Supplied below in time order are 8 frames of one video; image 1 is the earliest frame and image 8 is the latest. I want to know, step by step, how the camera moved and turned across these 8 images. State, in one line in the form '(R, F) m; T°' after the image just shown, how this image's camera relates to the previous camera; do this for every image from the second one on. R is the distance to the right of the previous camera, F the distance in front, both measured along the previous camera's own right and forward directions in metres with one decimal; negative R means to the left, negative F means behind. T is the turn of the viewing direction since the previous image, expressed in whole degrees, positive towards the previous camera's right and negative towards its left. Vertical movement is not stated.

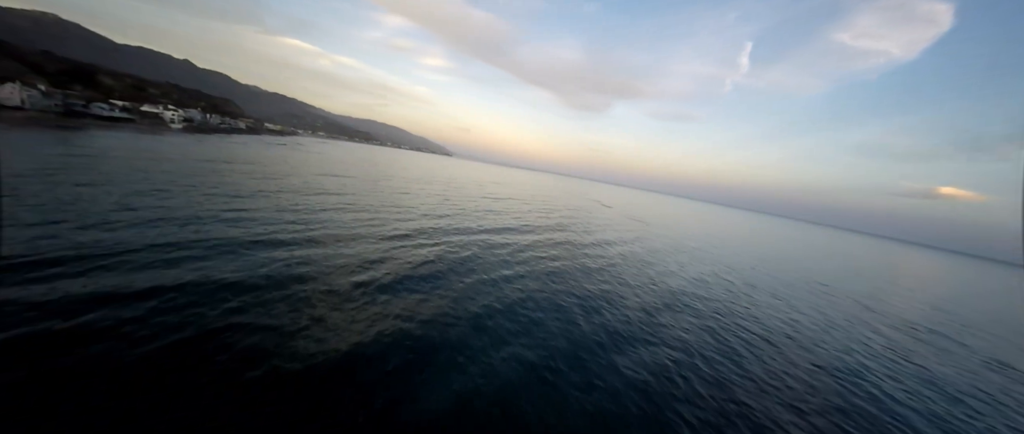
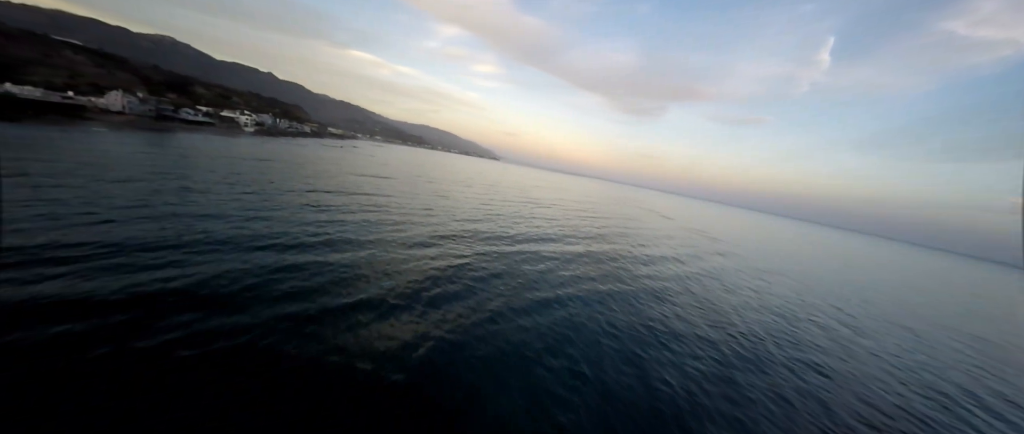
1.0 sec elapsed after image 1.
(+0.5, +3.4) m; -8°
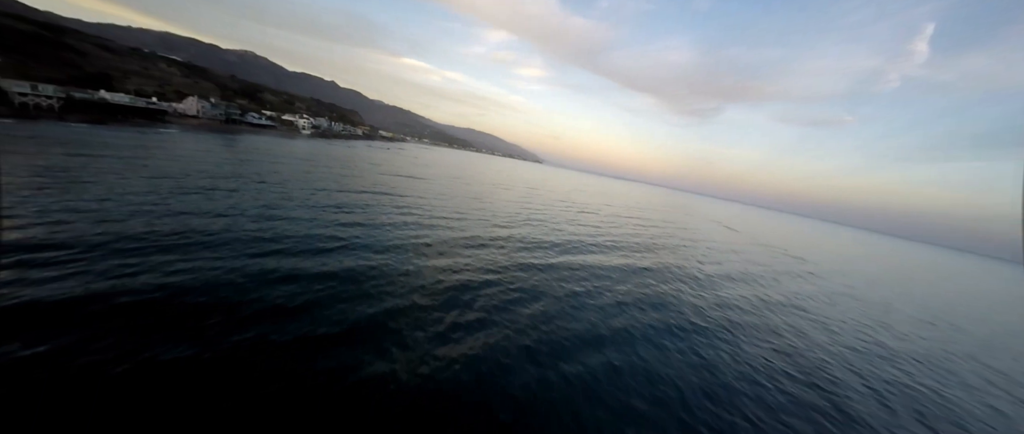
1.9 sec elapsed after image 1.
(+0.3, +3.1) m; -8°
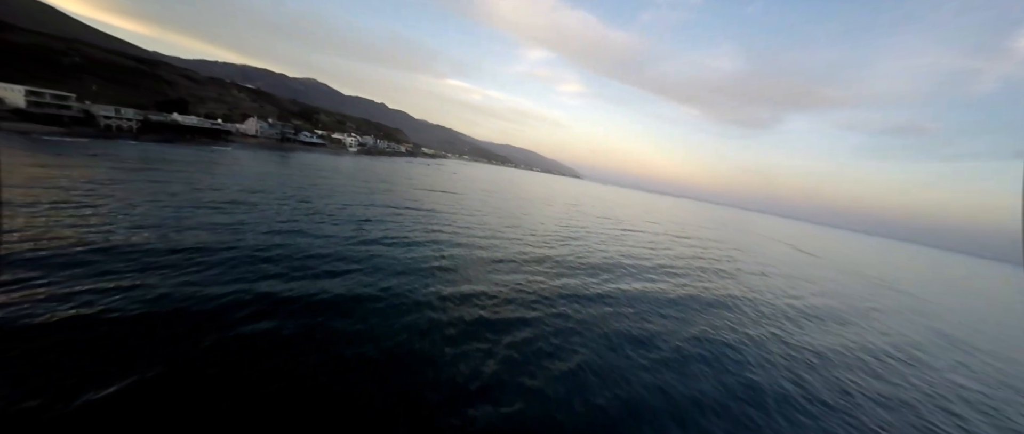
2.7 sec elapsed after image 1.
(+0.2, +2.8) m; -7°
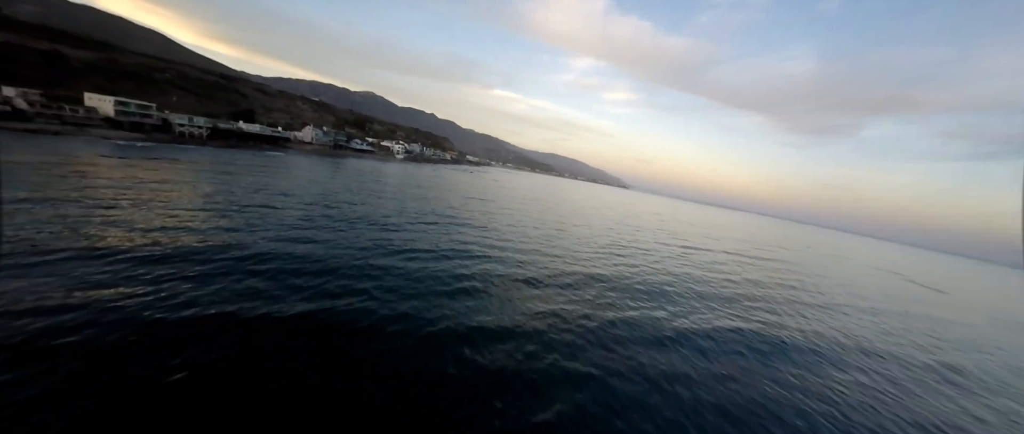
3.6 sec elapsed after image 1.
(-0.1, +3.1) m; -8°
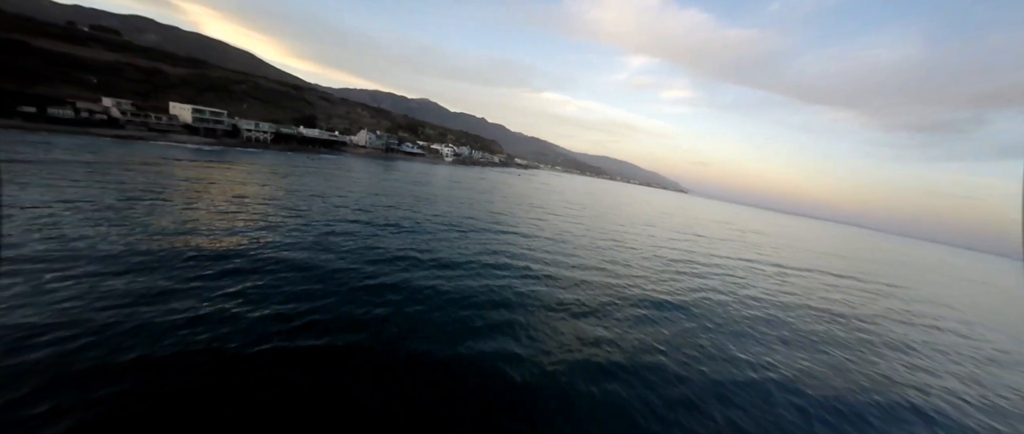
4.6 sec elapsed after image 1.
(-0.2, +3.3) m; -9°
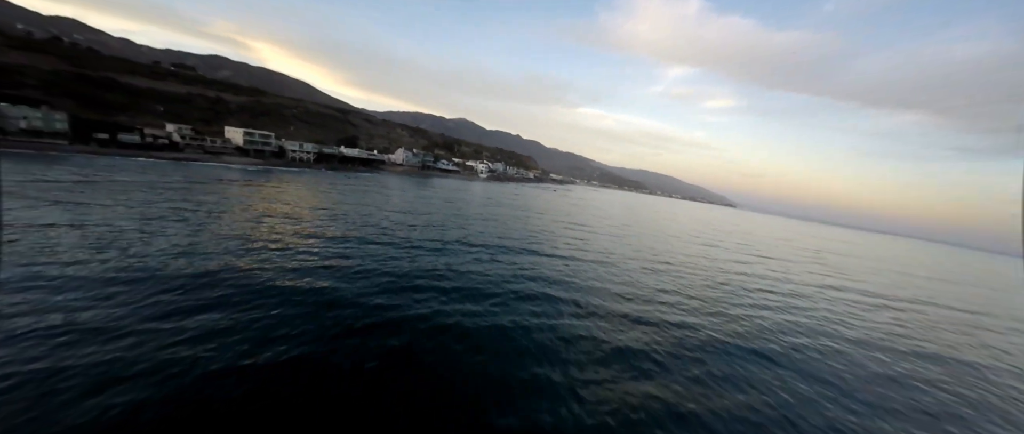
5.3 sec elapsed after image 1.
(-0.1, +2.3) m; -6°
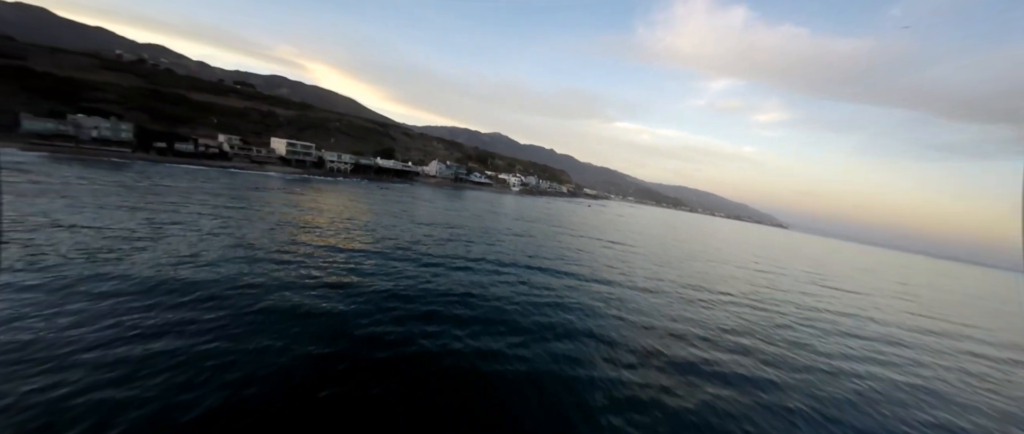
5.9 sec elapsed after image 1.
(-0.1, +2.0) m; -6°
